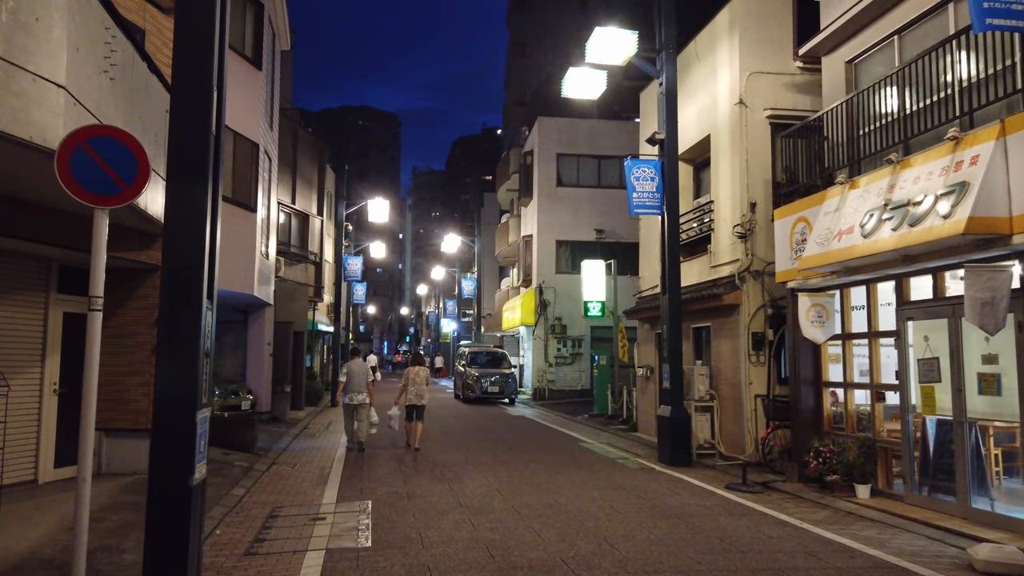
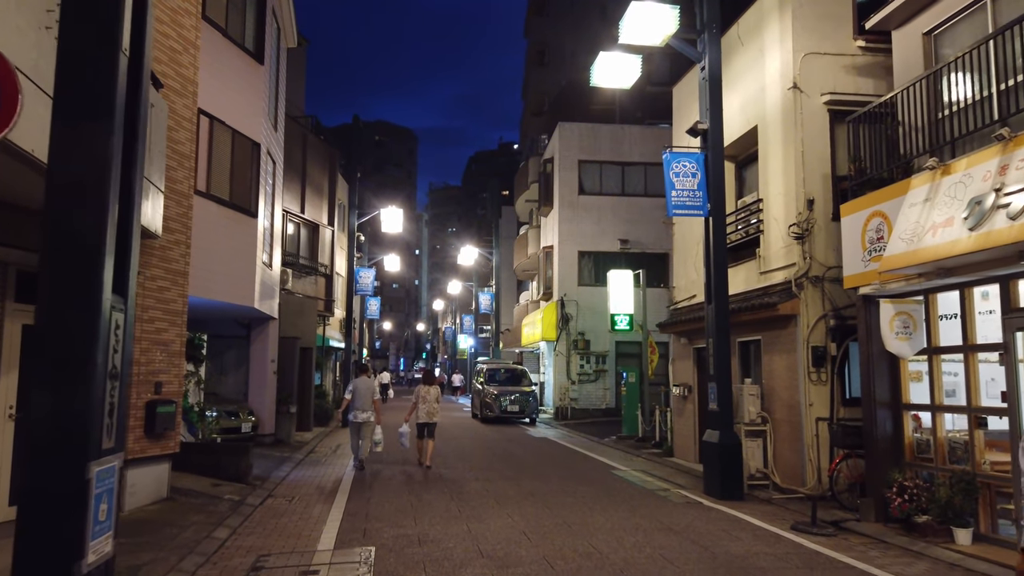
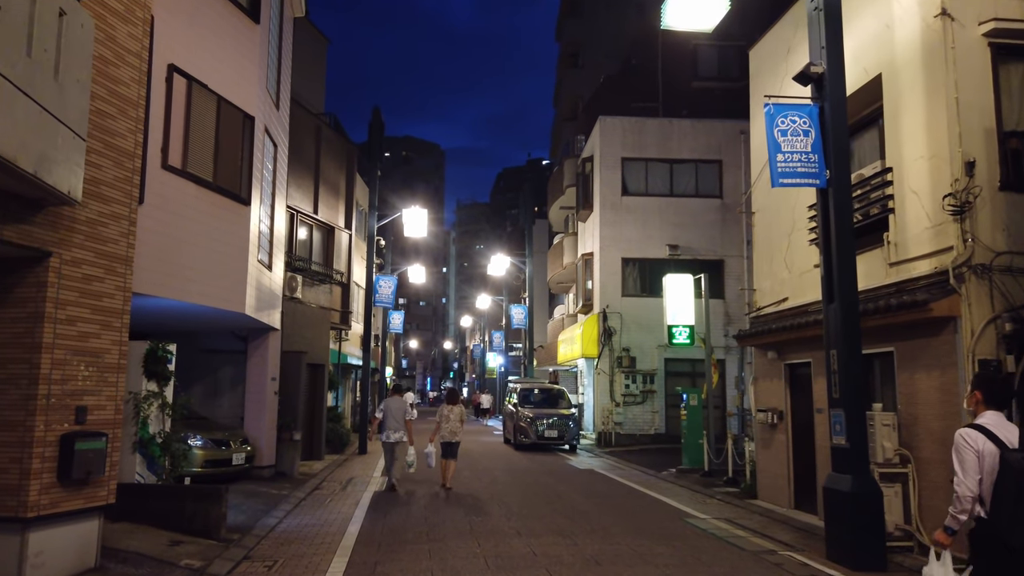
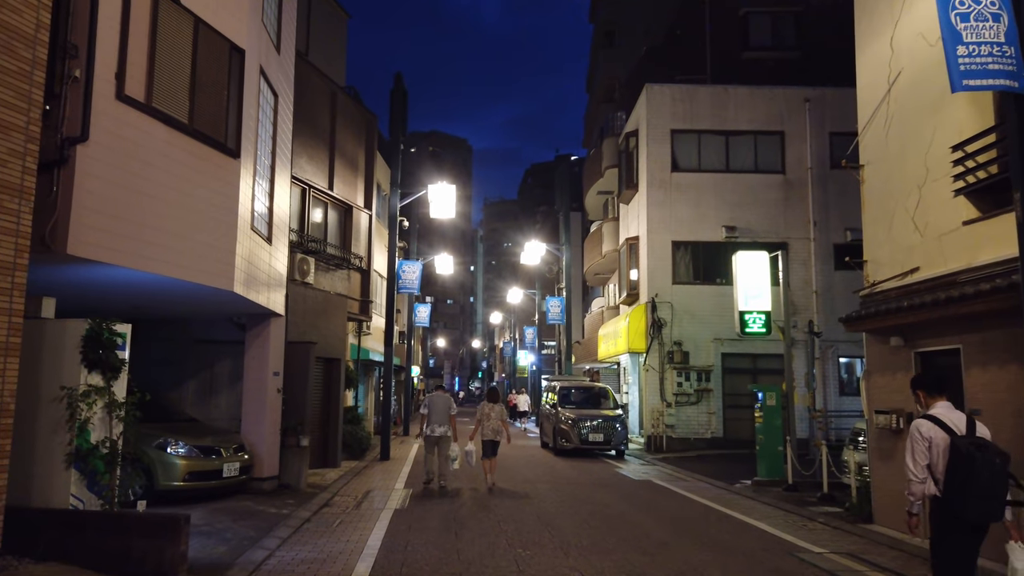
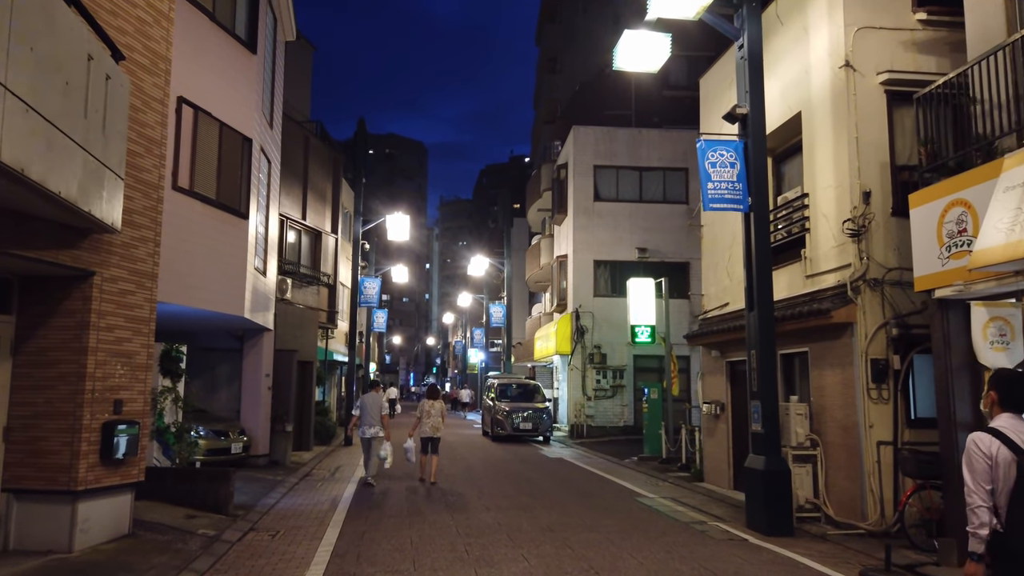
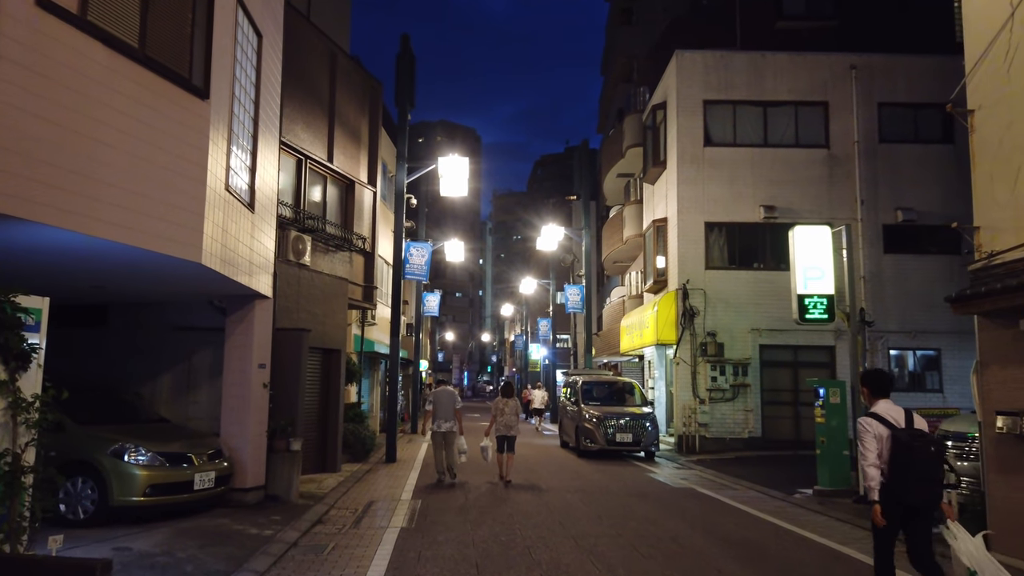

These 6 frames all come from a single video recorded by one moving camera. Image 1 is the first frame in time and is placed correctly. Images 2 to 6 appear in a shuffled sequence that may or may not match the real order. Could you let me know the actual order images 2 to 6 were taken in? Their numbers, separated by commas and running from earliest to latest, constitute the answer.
2, 5, 3, 4, 6
